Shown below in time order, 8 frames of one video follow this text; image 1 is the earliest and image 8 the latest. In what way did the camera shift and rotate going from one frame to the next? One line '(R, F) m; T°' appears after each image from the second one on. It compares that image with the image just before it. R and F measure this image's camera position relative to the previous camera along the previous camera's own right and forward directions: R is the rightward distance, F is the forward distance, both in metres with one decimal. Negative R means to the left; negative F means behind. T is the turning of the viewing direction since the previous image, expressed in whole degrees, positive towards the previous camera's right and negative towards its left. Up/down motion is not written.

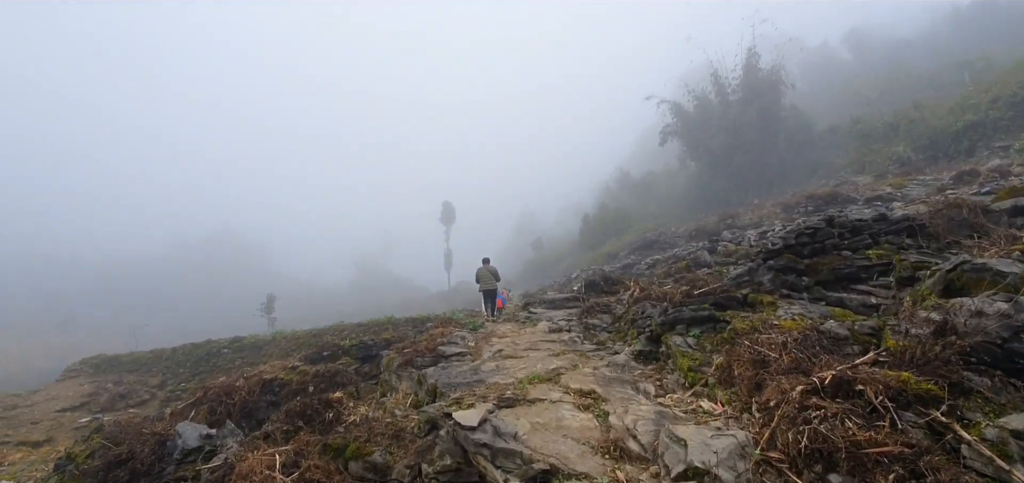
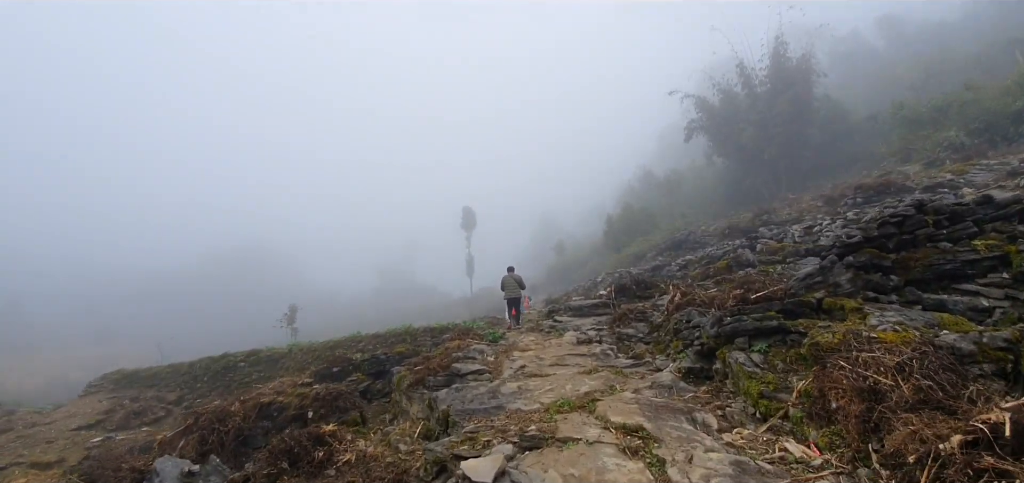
(0.0, +1.0) m; -3°
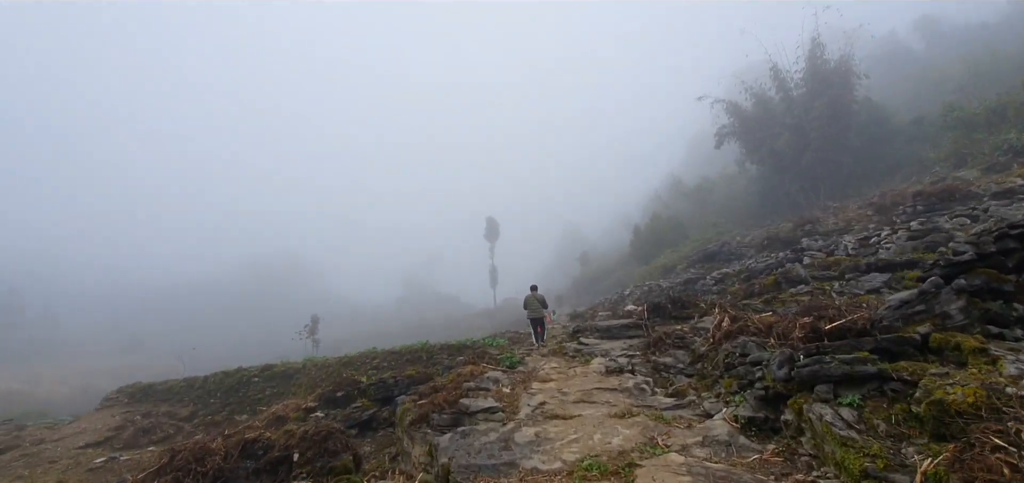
(+0.1, +1.0) m; -3°
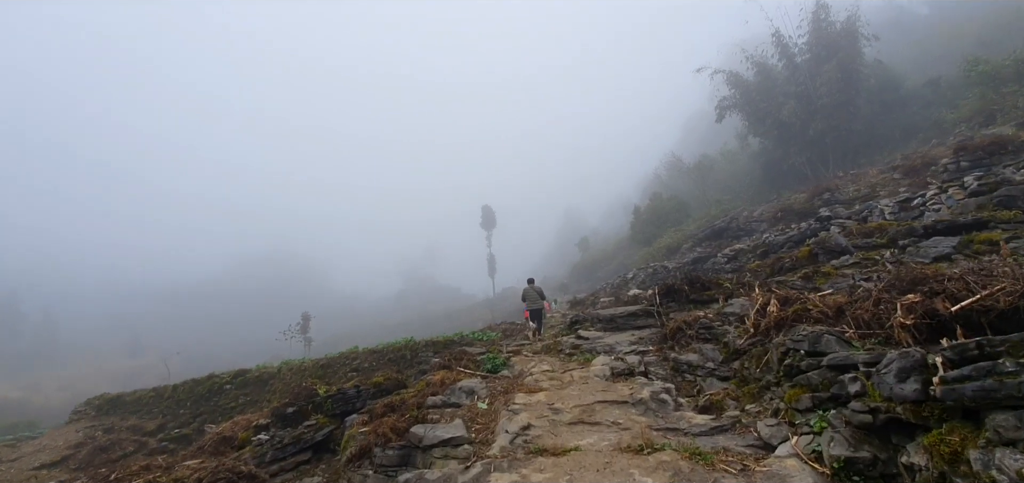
(+0.3, +1.7) m; 0°
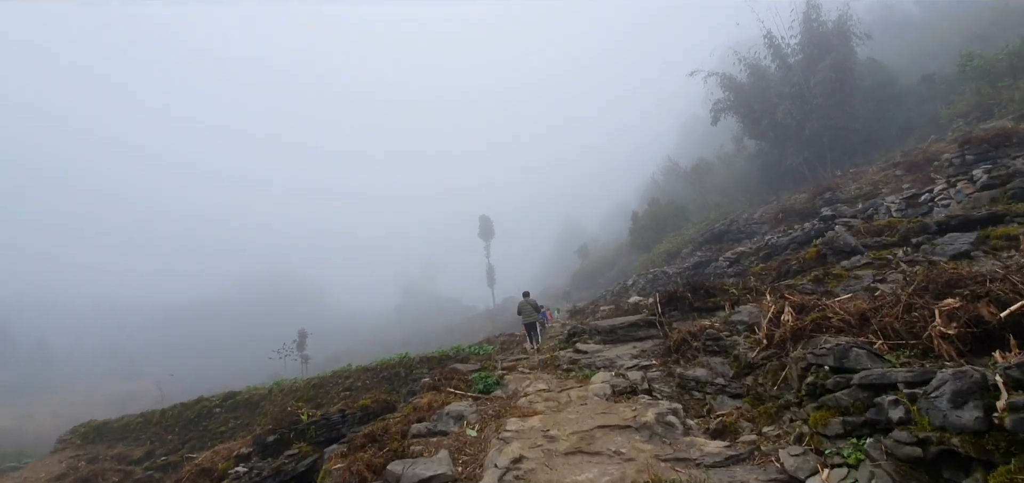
(+0.1, +0.4) m; 0°
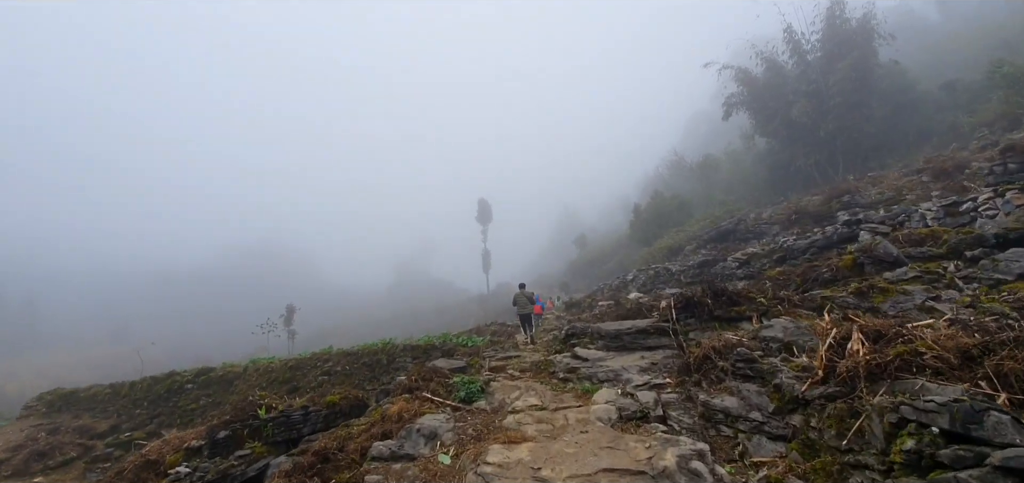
(0.0, +1.0) m; 0°
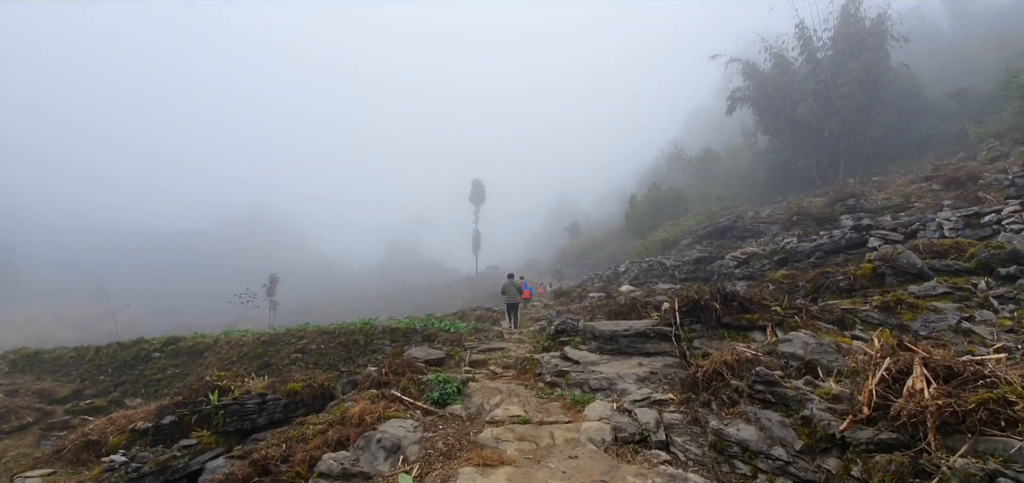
(0.0, +0.7) m; +1°
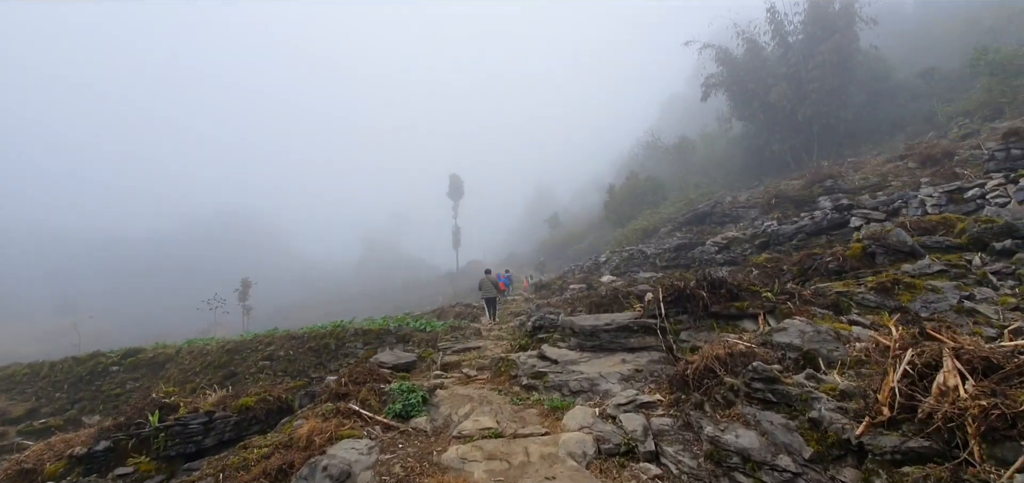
(+0.1, +0.5) m; +2°
